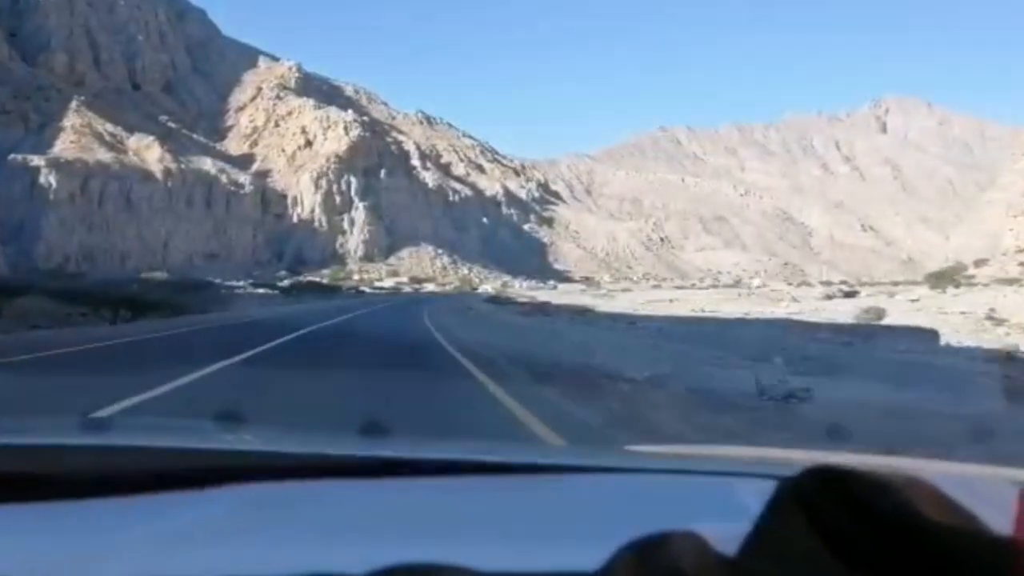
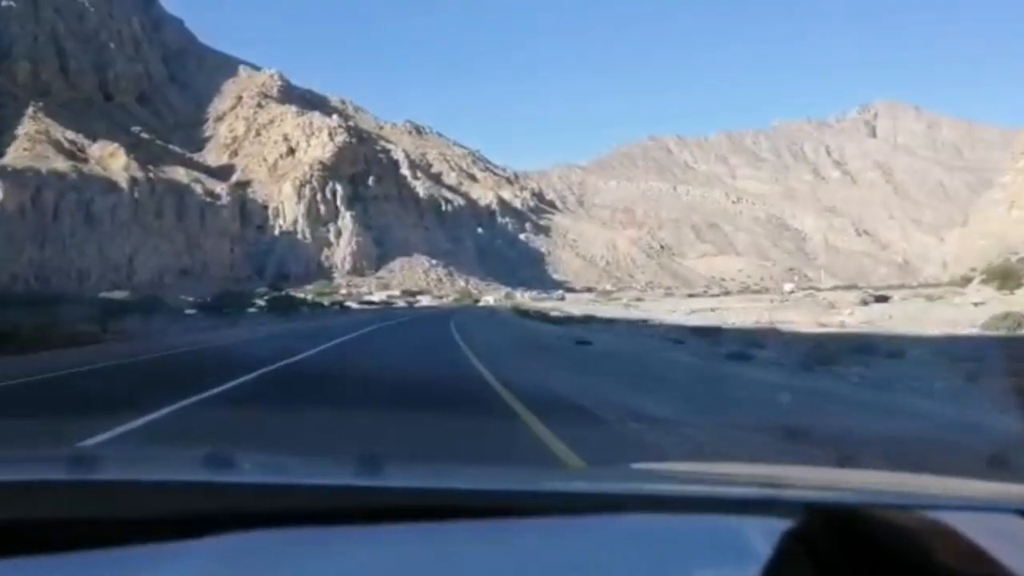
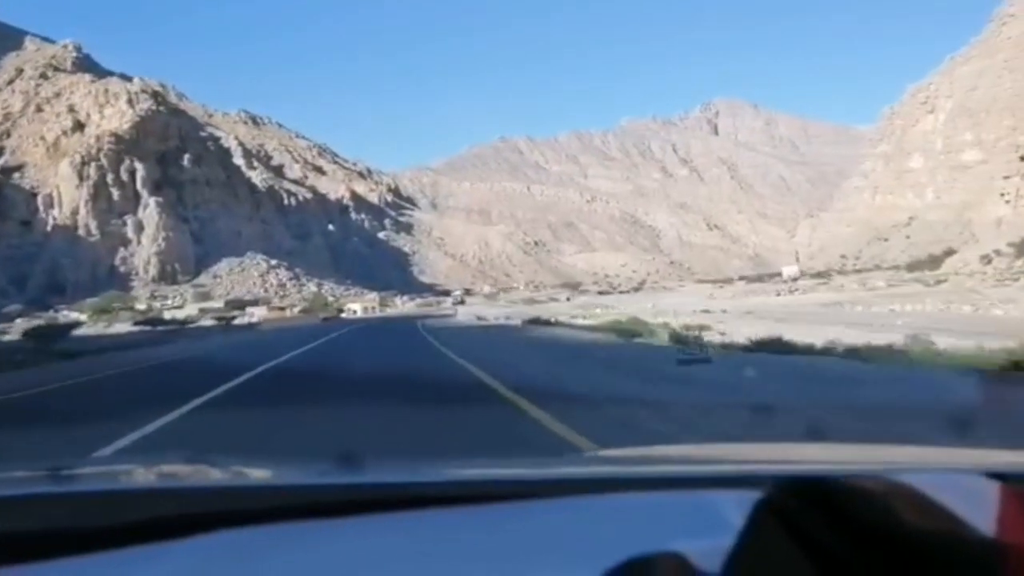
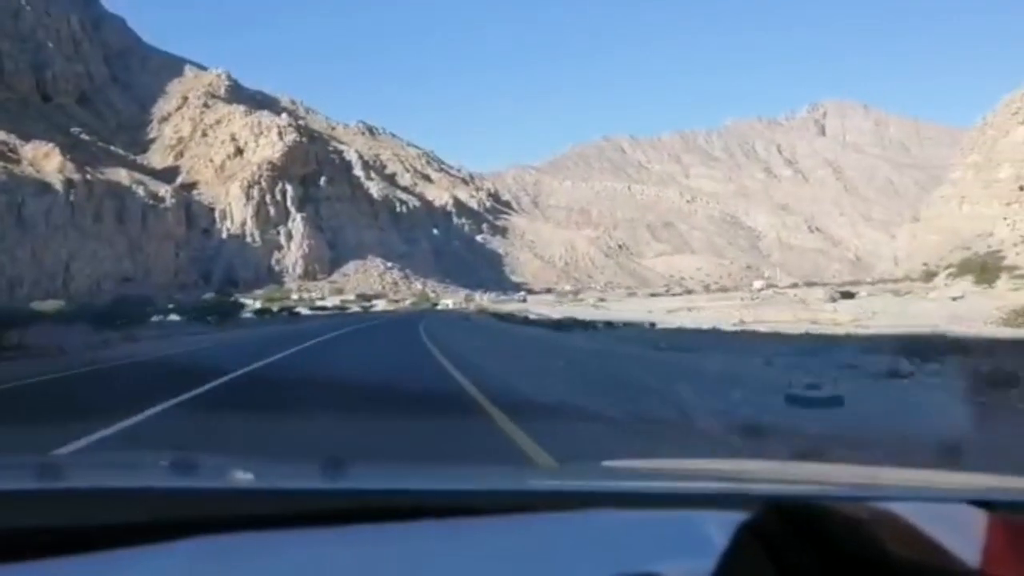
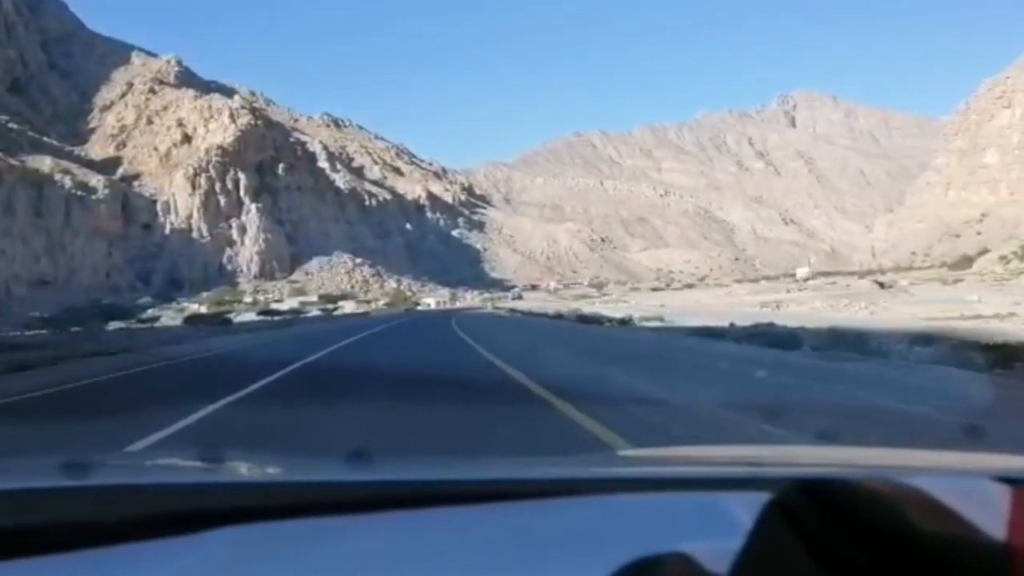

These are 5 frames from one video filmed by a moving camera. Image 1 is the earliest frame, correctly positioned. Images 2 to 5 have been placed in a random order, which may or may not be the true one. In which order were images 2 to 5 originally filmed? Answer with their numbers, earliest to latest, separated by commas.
2, 4, 5, 3
